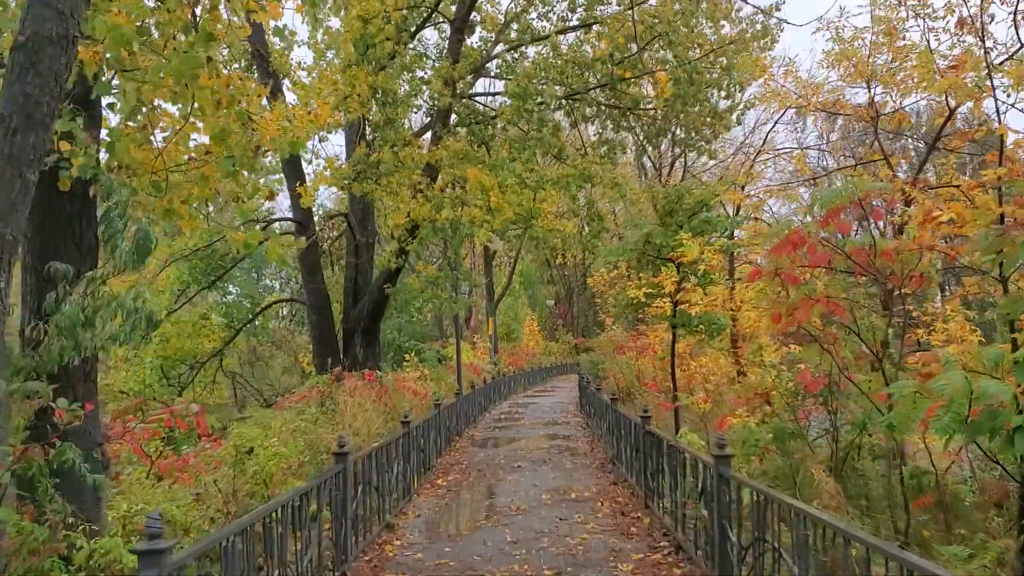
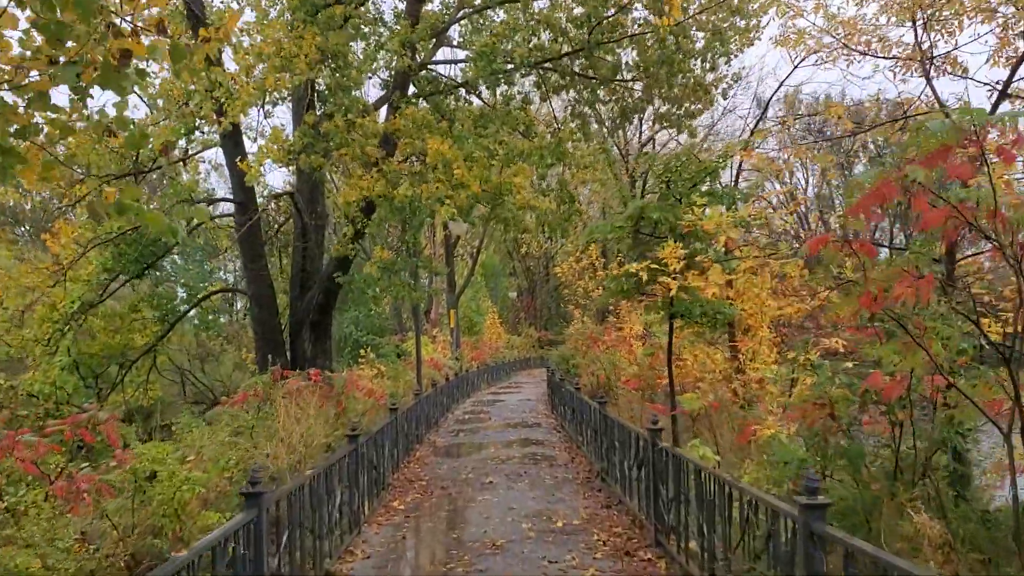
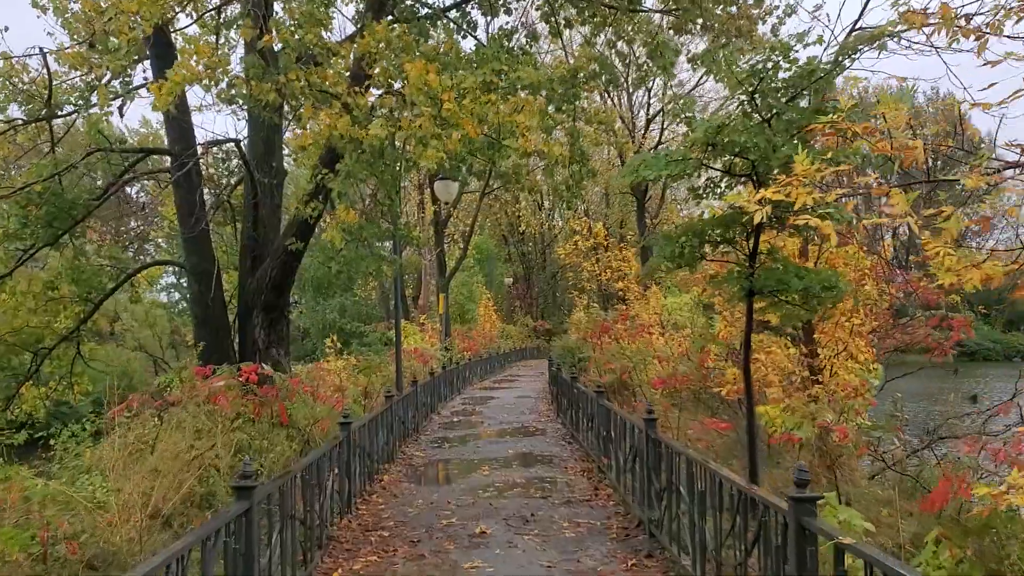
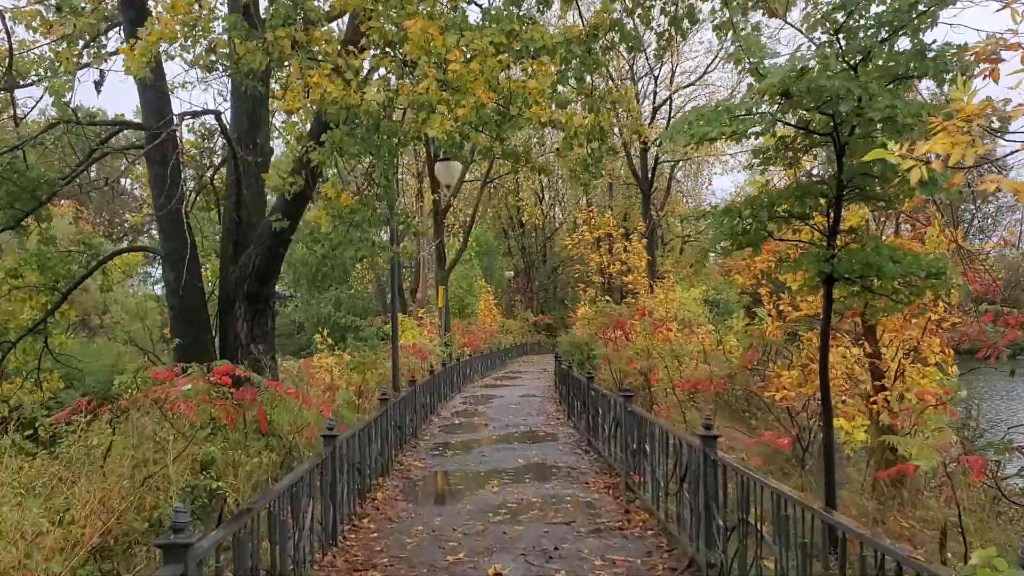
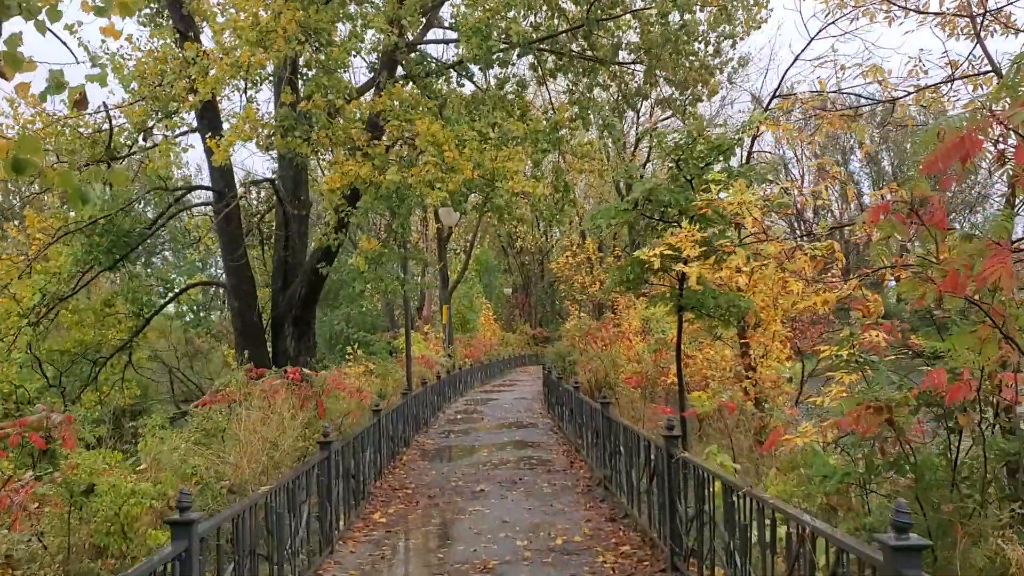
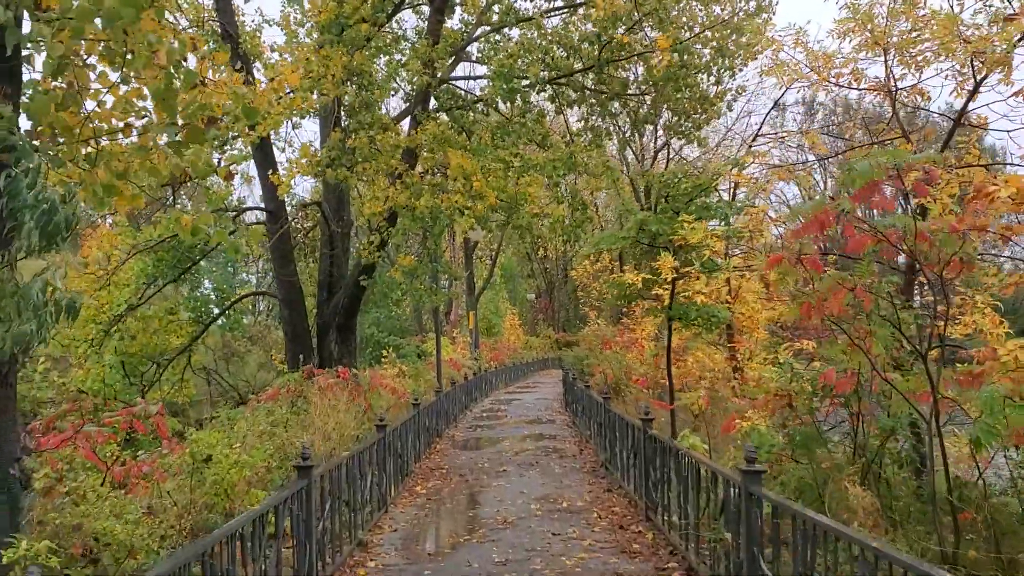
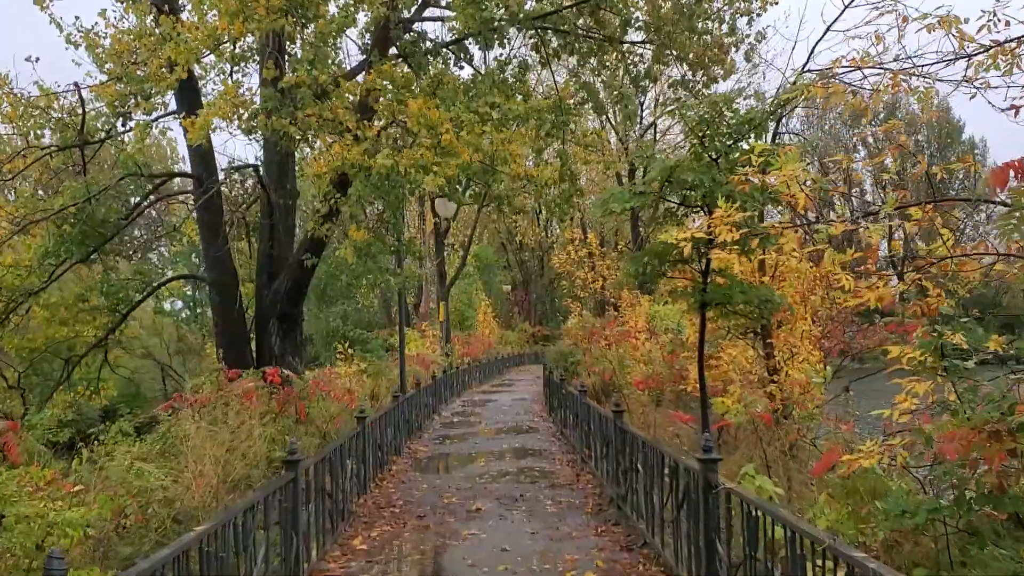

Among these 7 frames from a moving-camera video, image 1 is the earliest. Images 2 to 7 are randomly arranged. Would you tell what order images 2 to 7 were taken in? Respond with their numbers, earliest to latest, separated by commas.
6, 2, 5, 7, 3, 4
